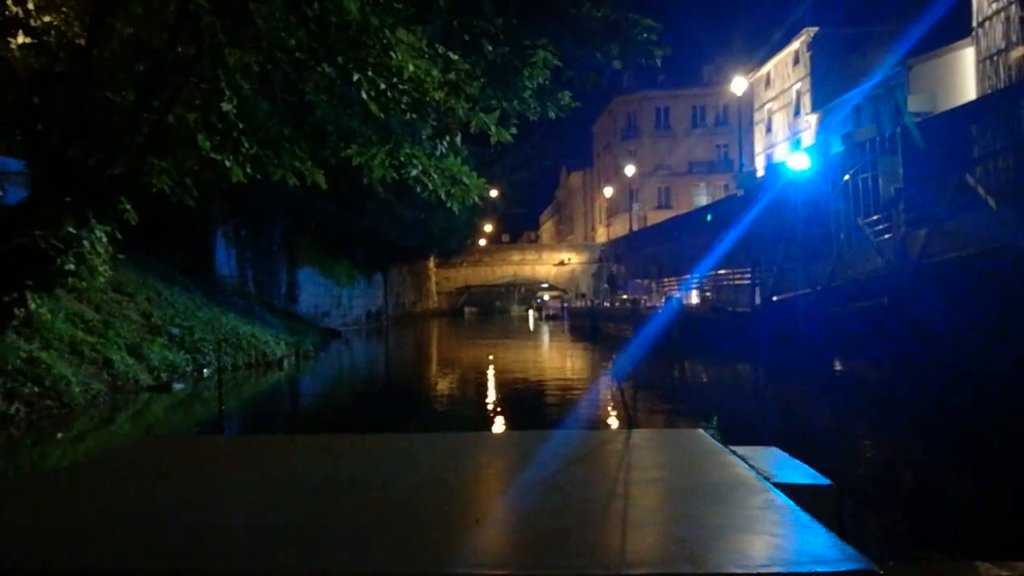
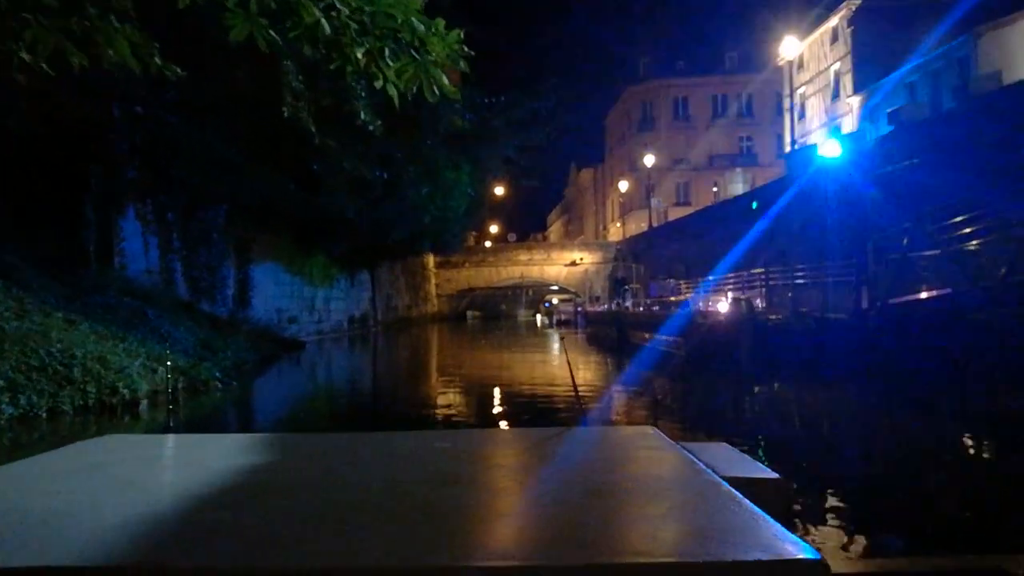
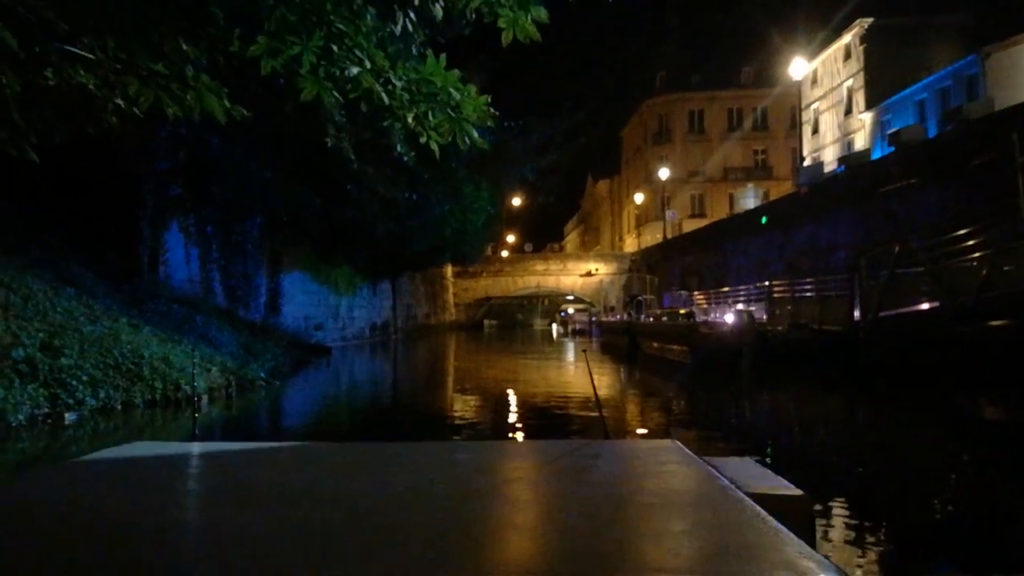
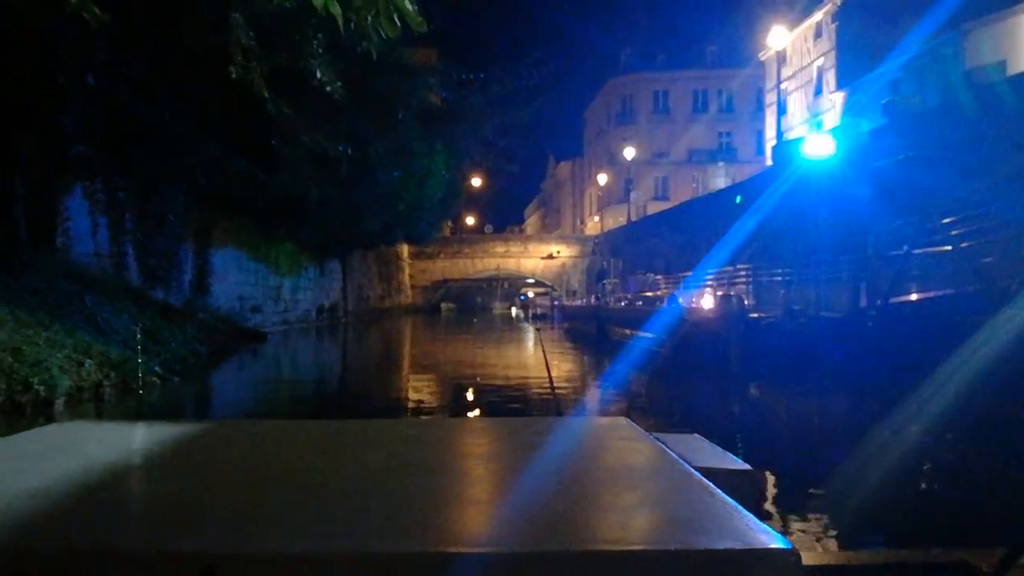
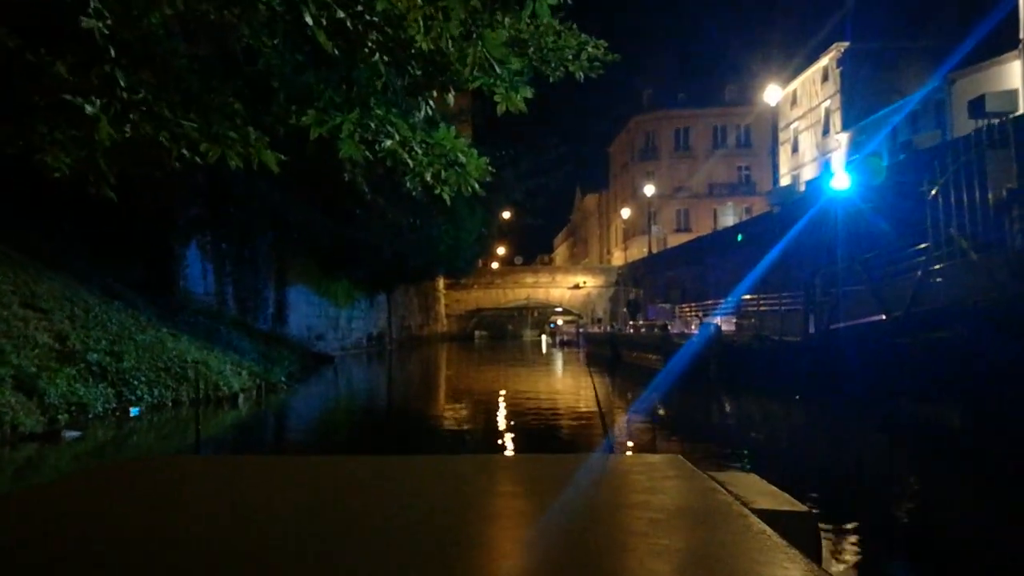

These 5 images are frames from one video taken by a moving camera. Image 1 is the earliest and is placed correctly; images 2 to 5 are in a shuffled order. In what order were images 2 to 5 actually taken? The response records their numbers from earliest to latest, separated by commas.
5, 3, 2, 4
